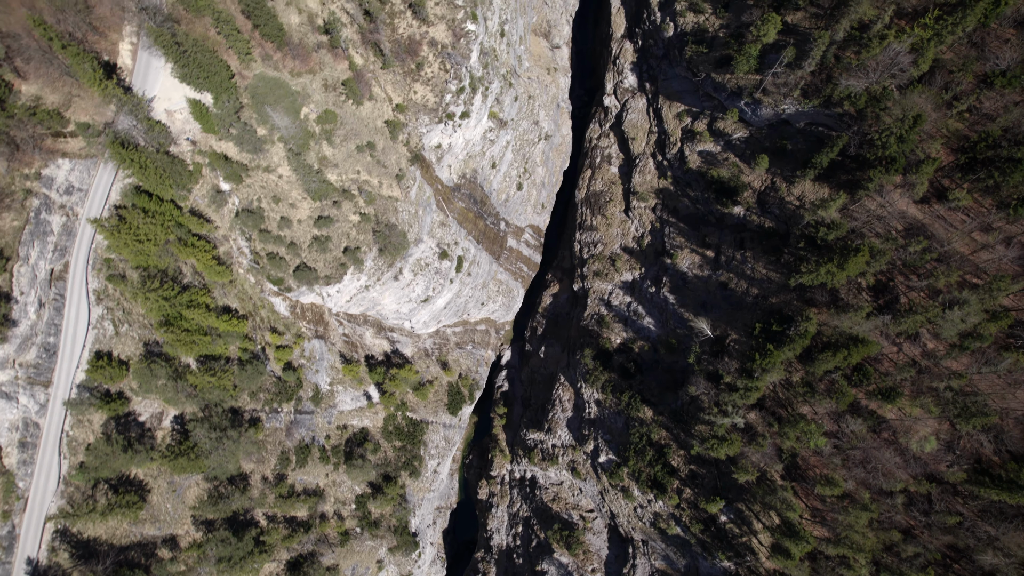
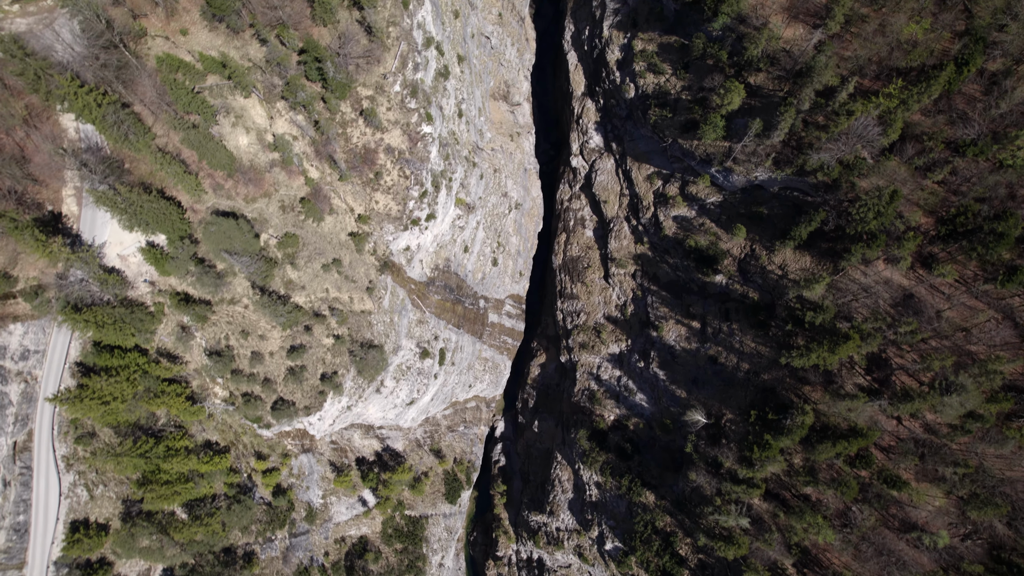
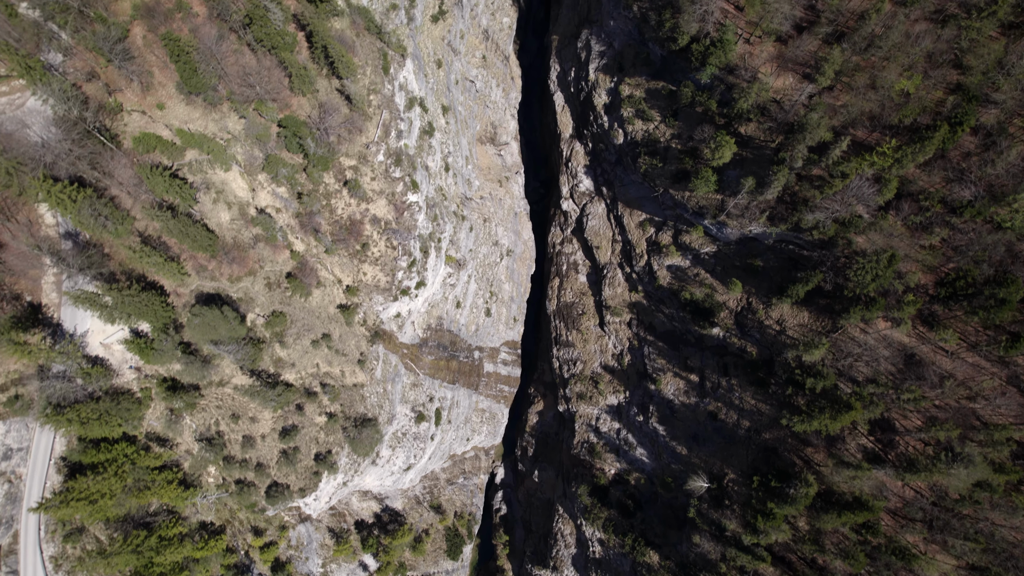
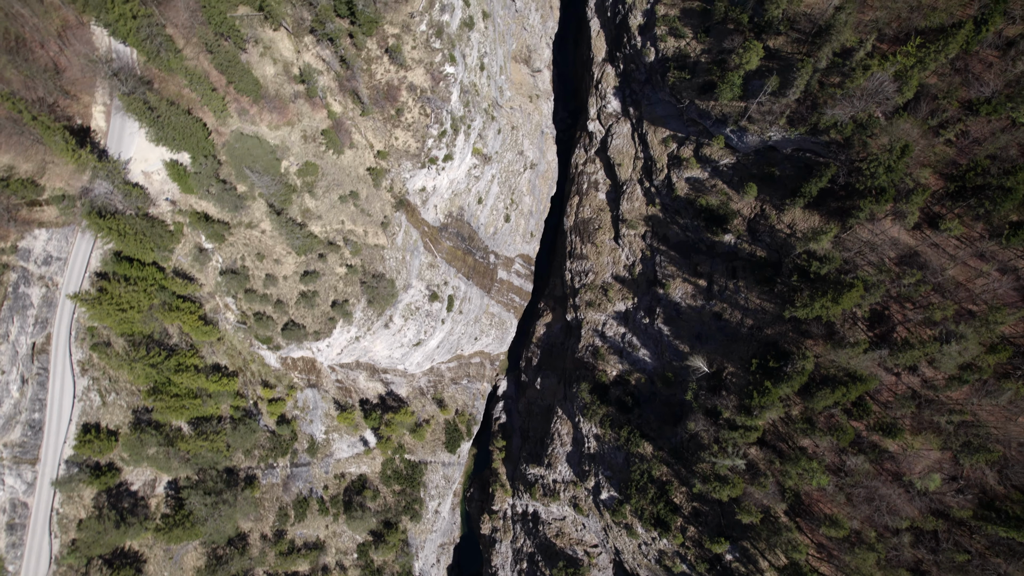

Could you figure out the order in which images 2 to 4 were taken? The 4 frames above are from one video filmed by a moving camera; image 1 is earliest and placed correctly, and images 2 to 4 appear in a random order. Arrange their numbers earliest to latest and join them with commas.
4, 2, 3
